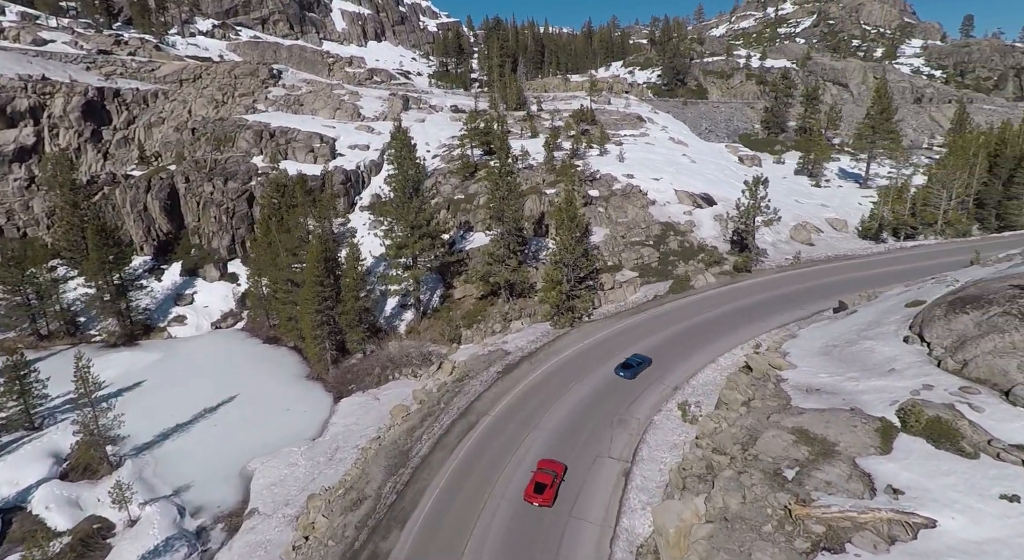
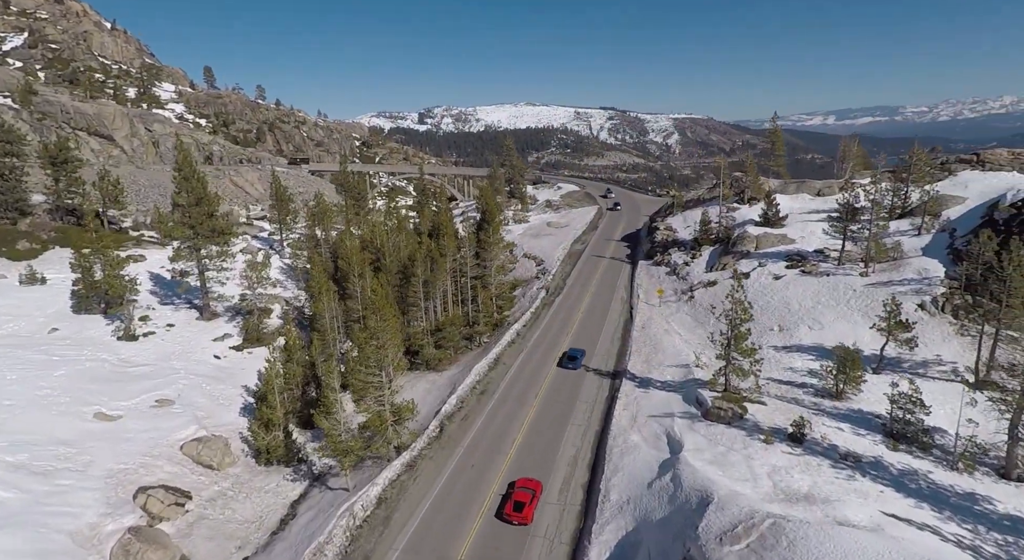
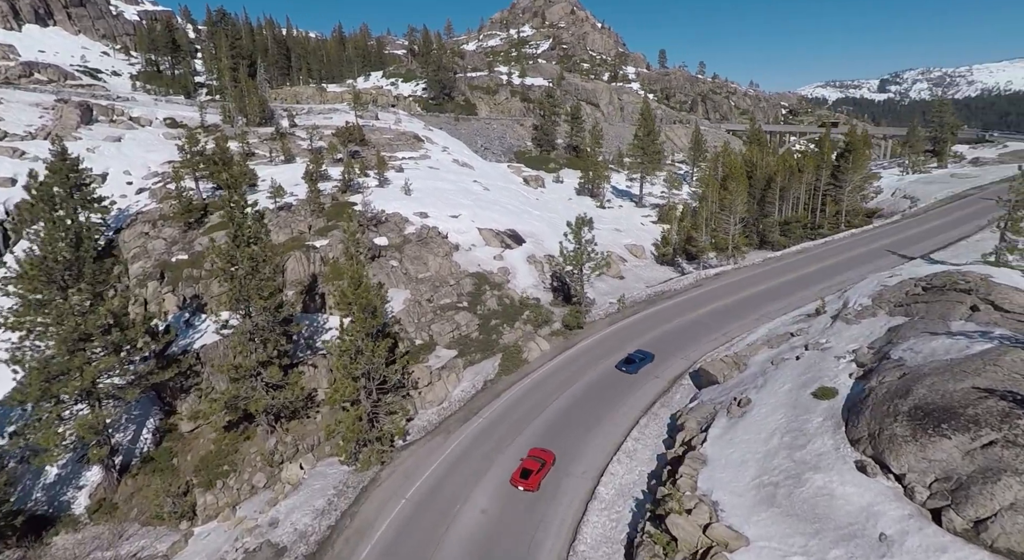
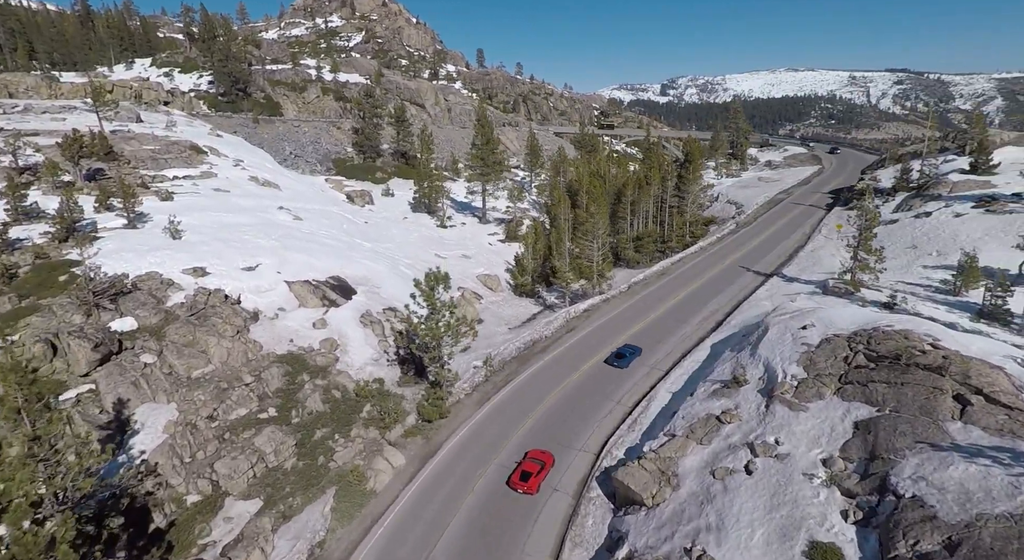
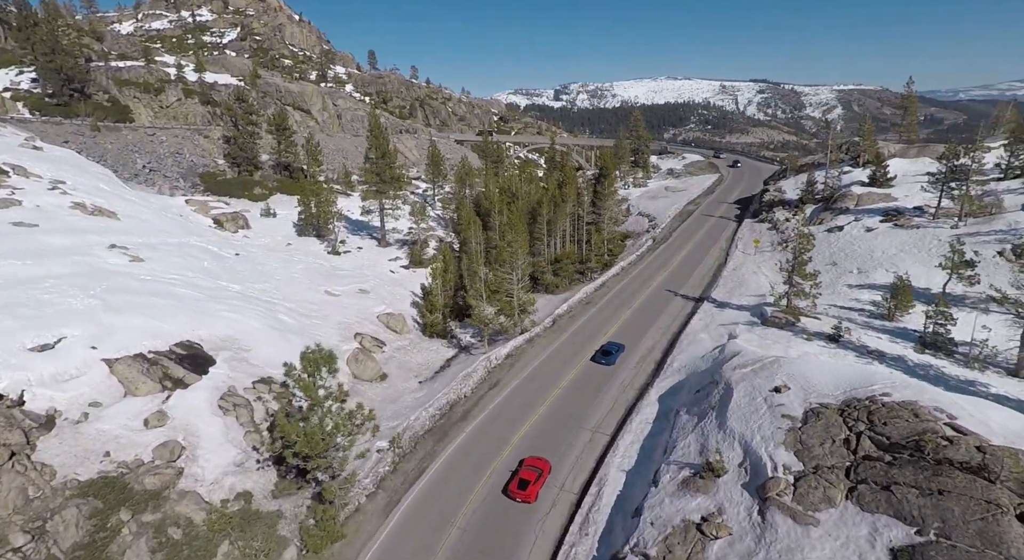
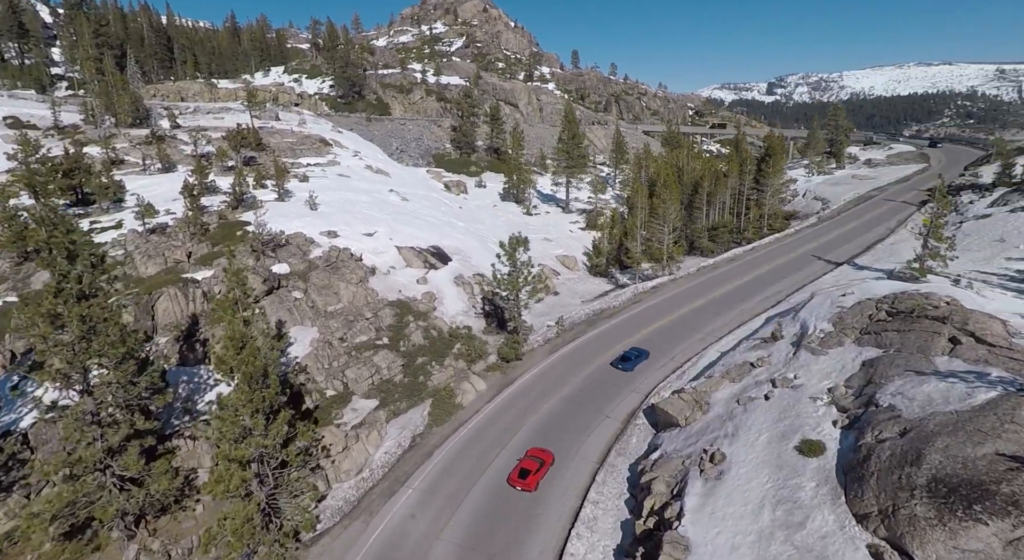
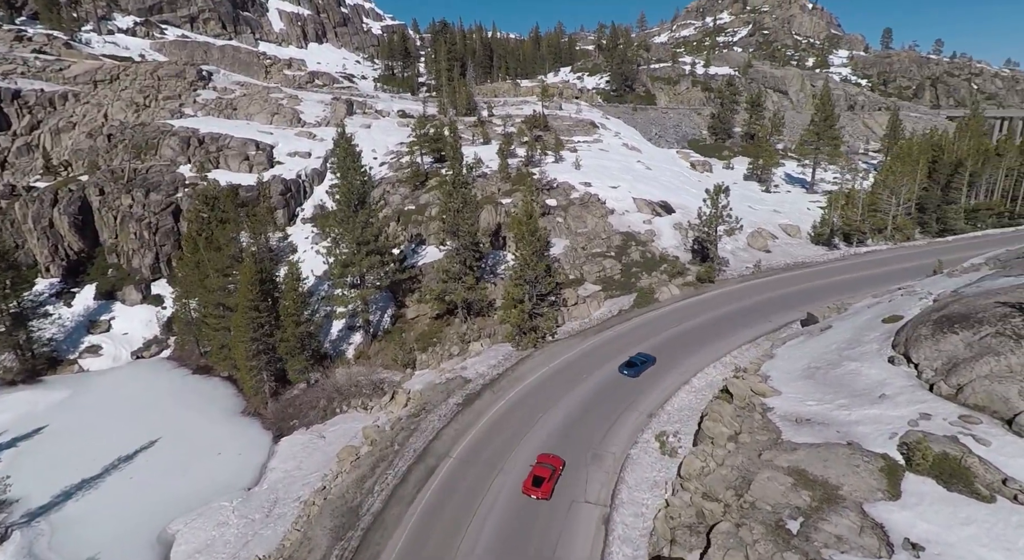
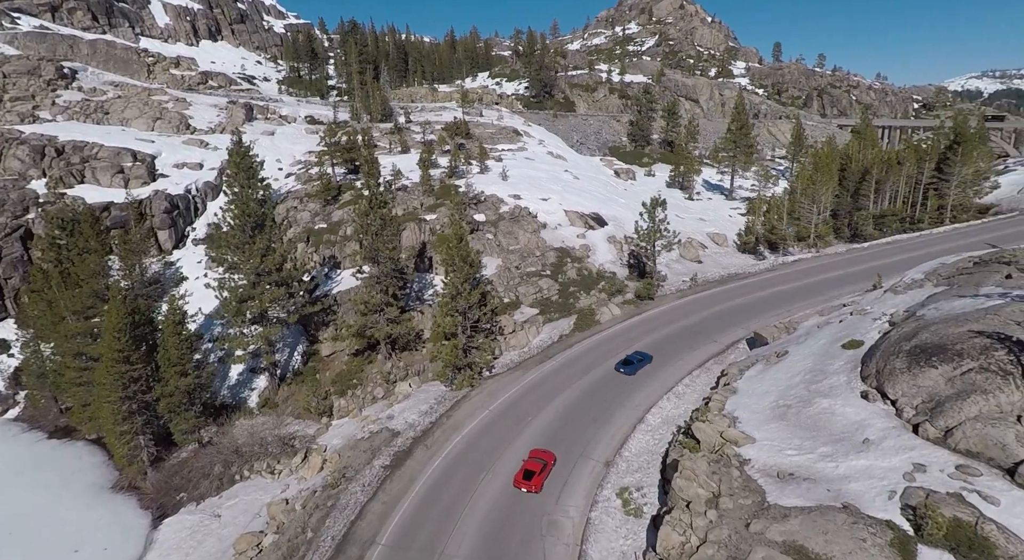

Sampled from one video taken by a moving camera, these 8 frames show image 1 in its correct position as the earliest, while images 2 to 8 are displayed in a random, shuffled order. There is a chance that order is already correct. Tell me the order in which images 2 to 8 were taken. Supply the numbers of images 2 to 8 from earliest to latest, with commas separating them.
7, 8, 3, 6, 4, 5, 2
